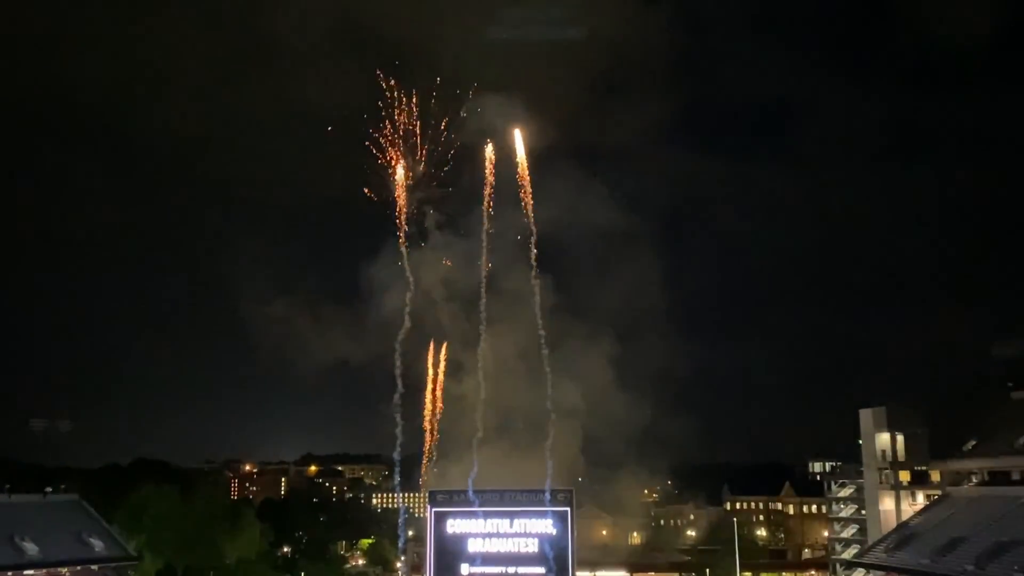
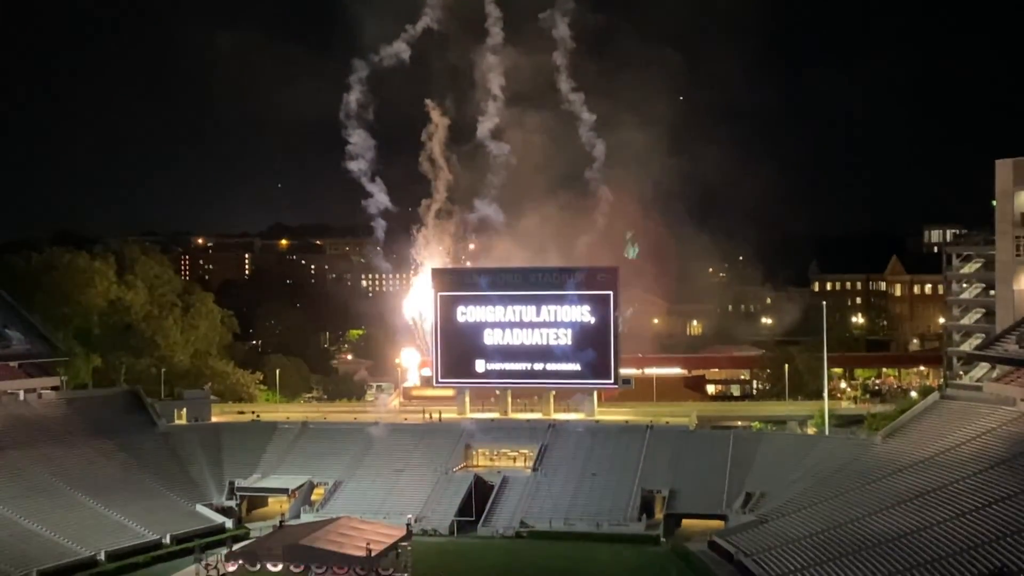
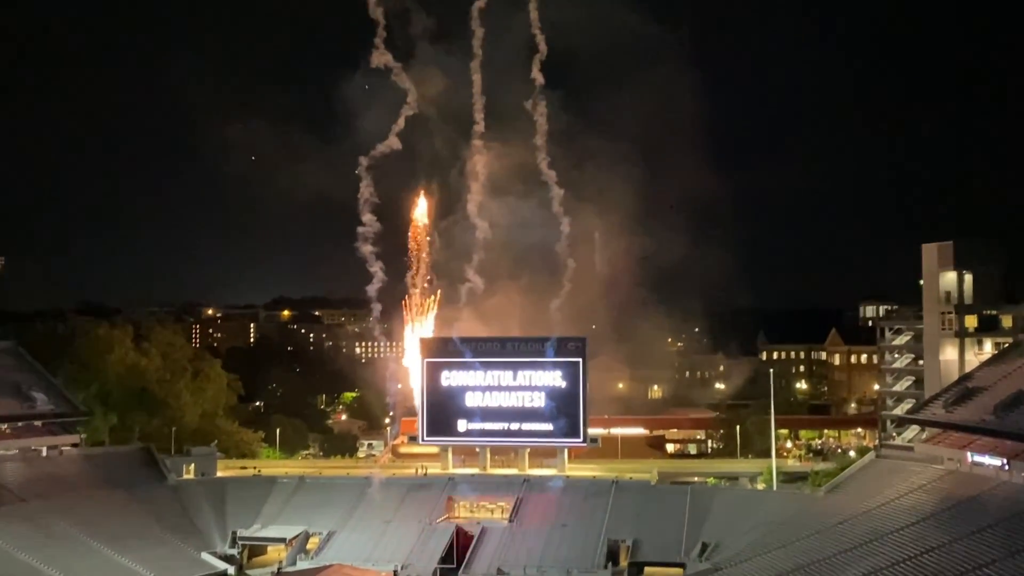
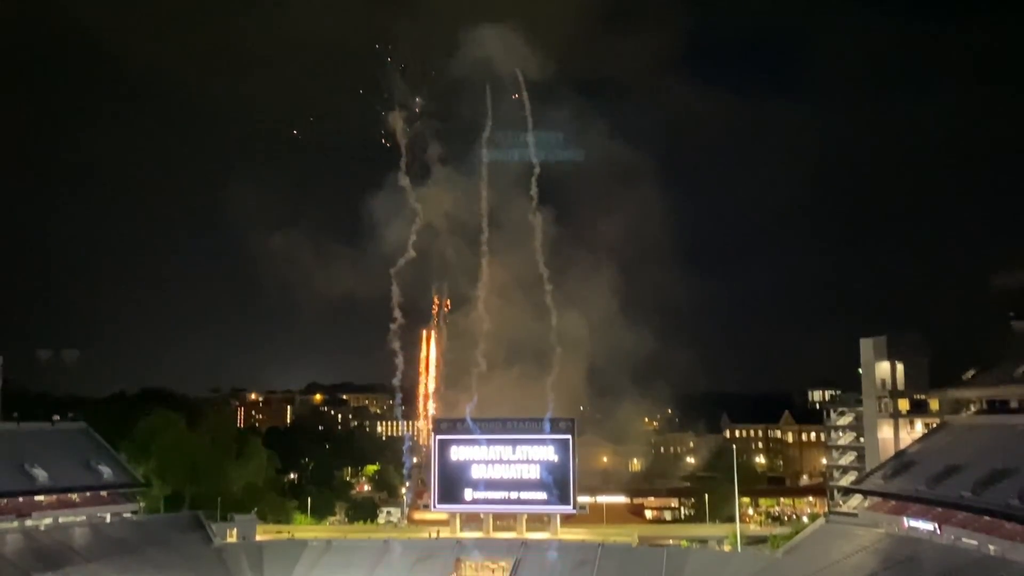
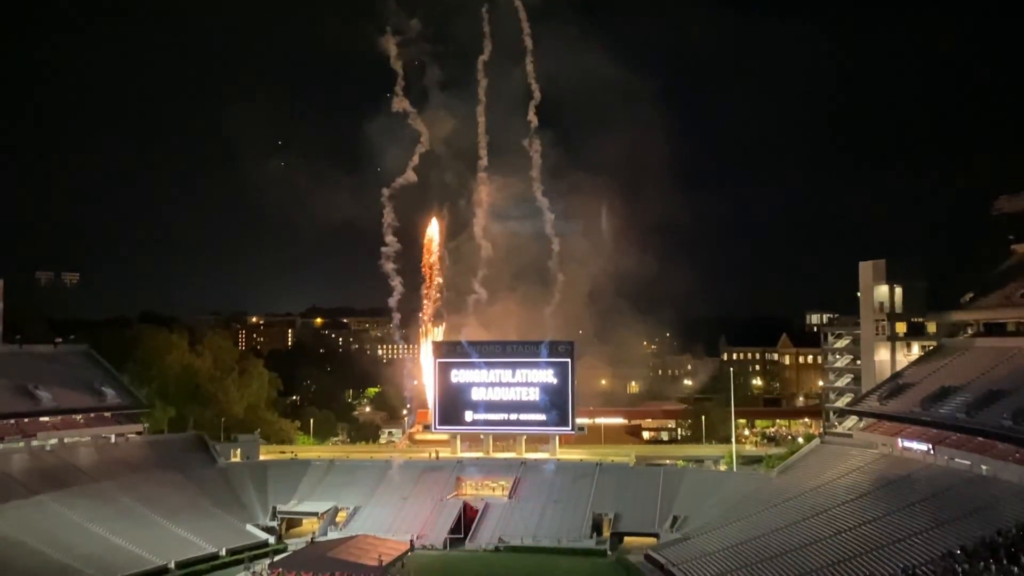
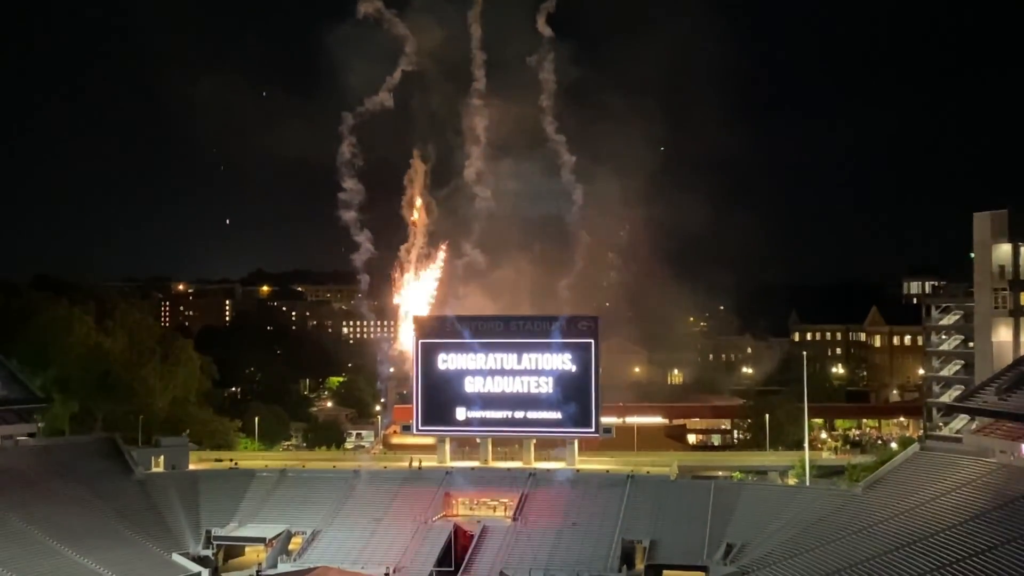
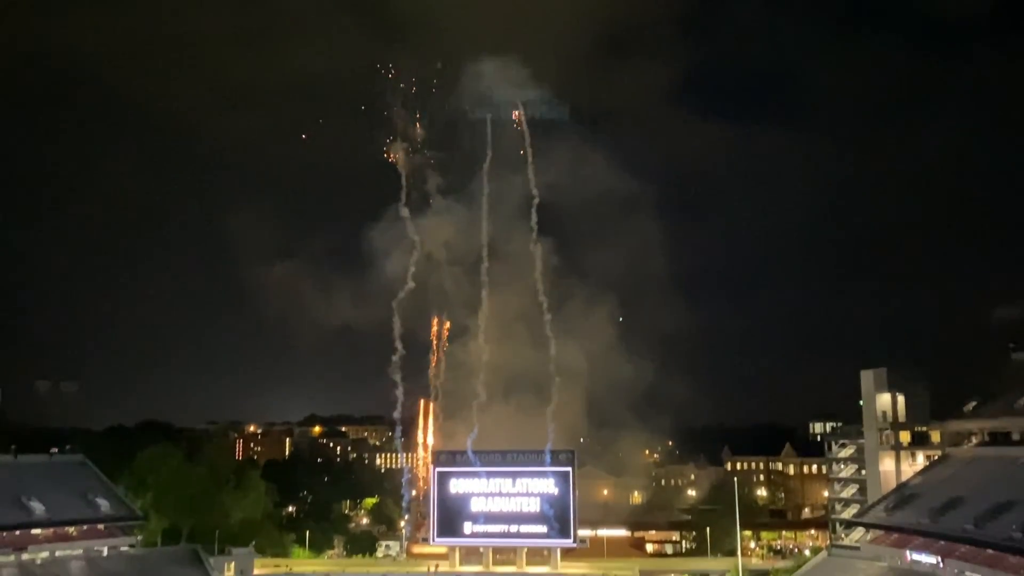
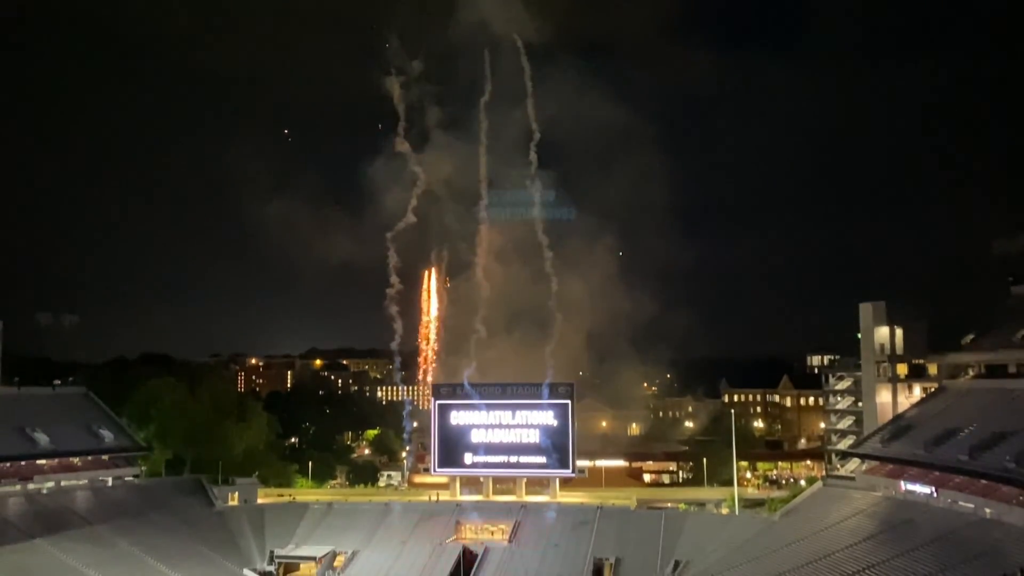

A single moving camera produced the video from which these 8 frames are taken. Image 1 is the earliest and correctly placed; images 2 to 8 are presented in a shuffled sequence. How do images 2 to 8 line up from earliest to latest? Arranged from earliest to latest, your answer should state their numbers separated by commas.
7, 4, 8, 5, 3, 6, 2
